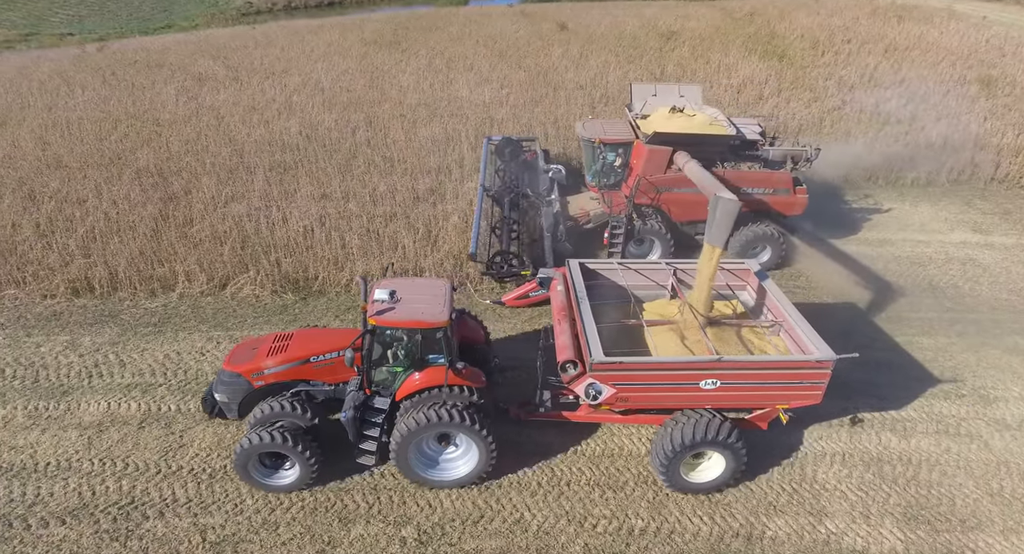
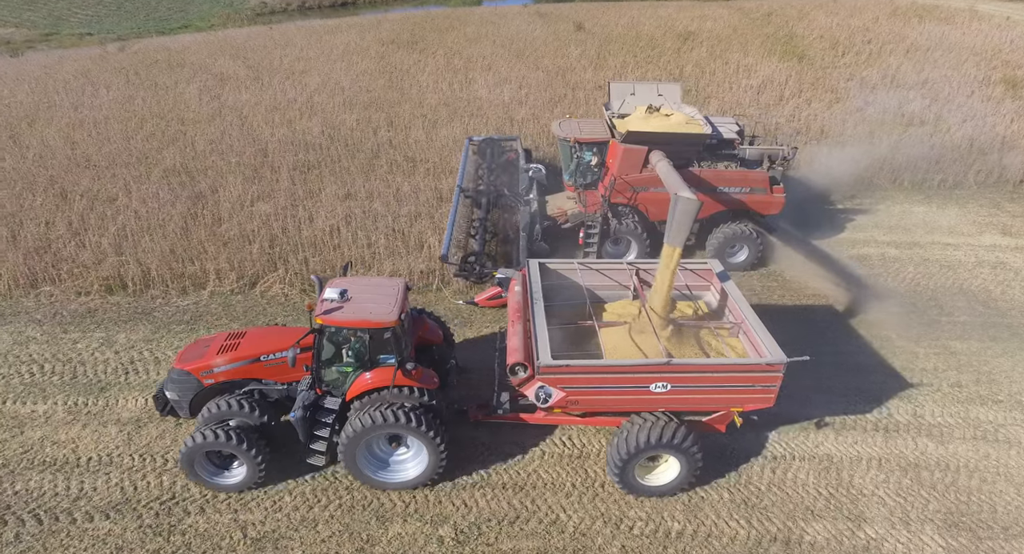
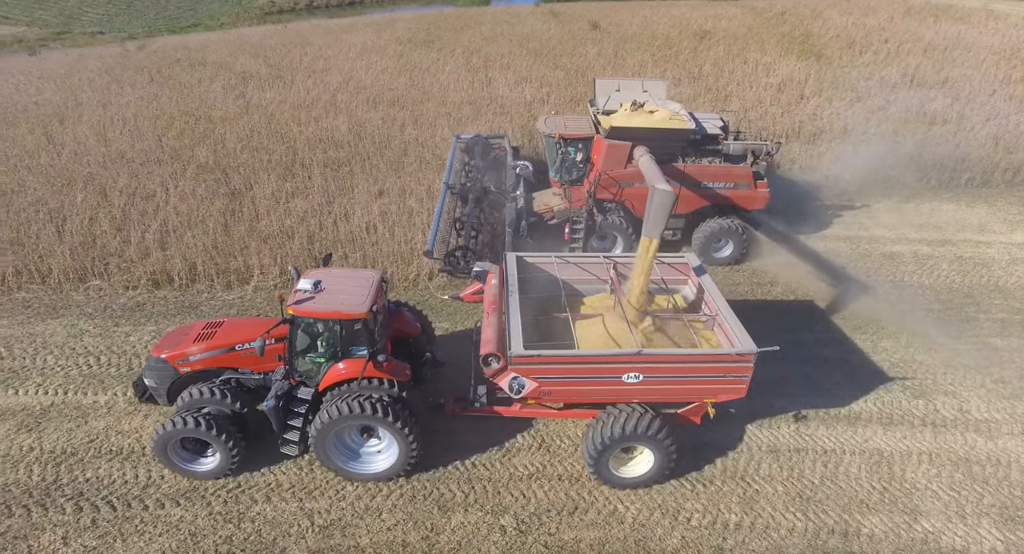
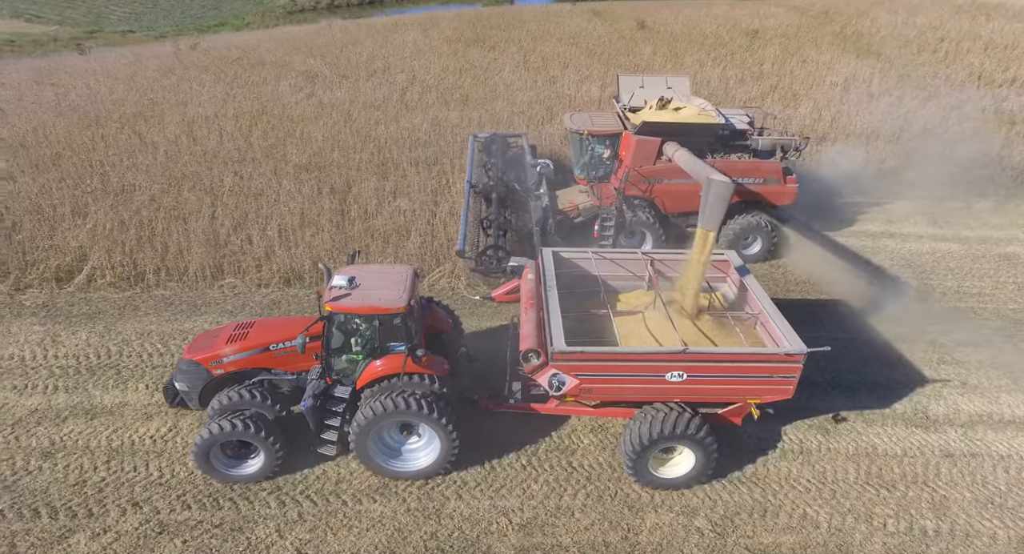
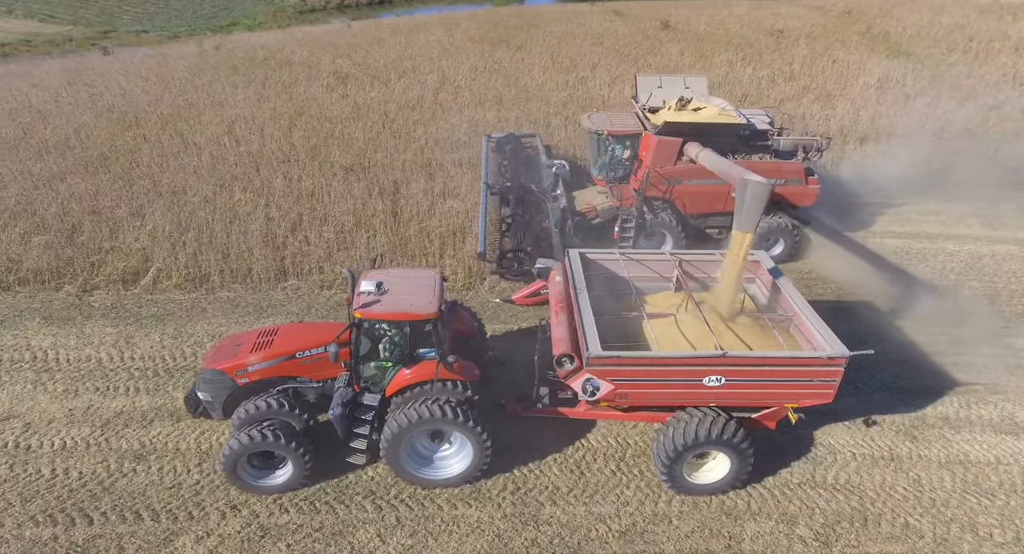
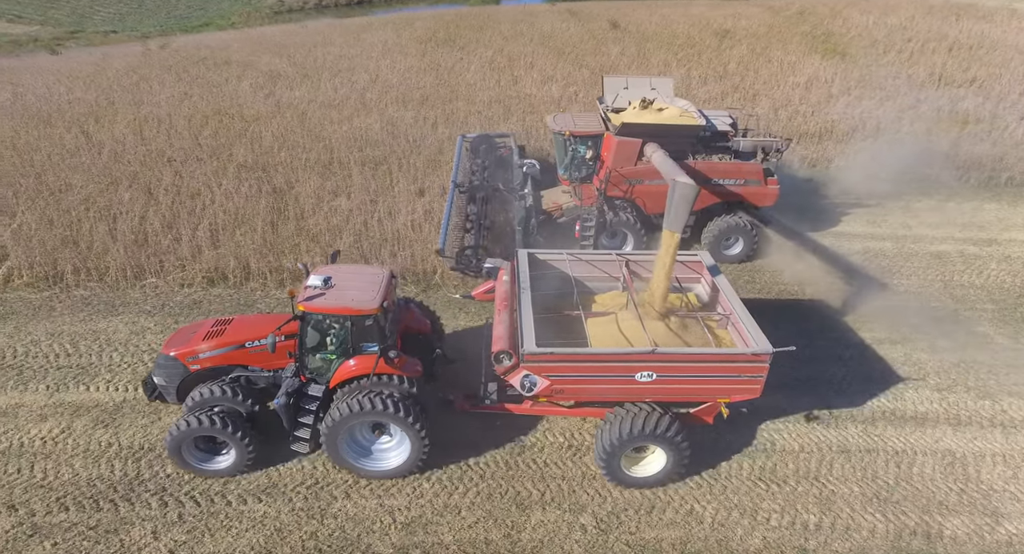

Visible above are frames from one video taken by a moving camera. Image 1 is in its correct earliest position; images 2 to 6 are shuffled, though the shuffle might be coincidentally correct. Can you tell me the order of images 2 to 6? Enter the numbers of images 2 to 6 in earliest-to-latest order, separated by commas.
2, 3, 6, 4, 5
